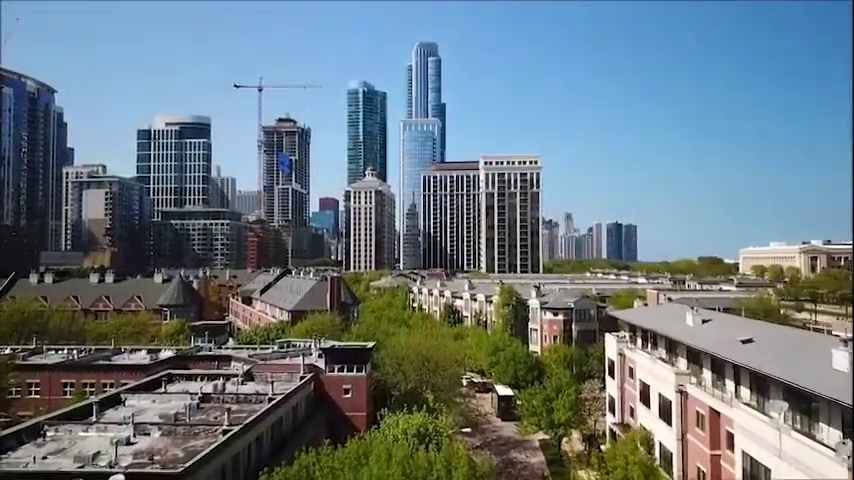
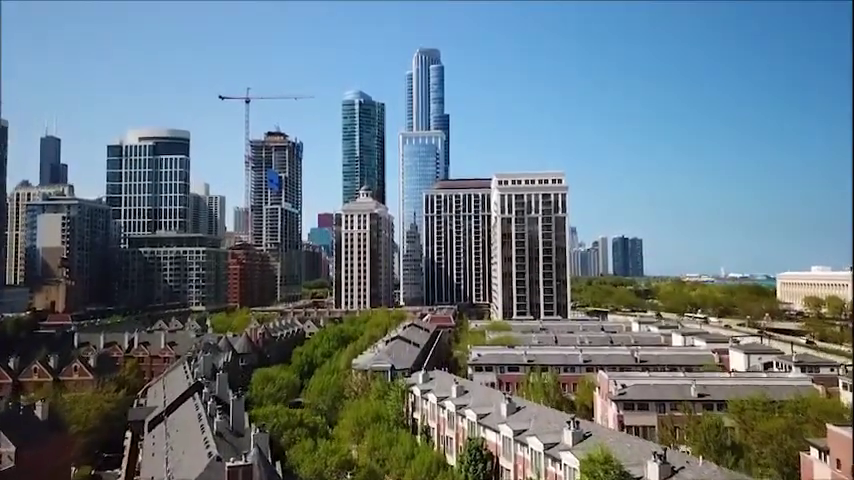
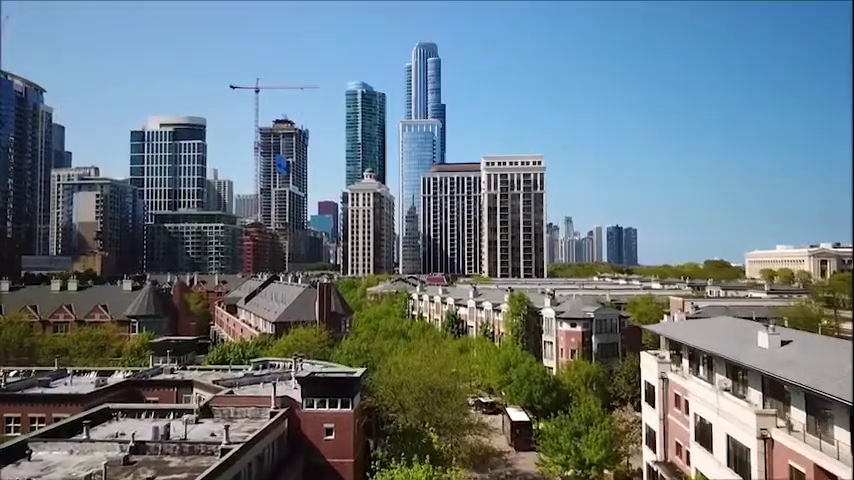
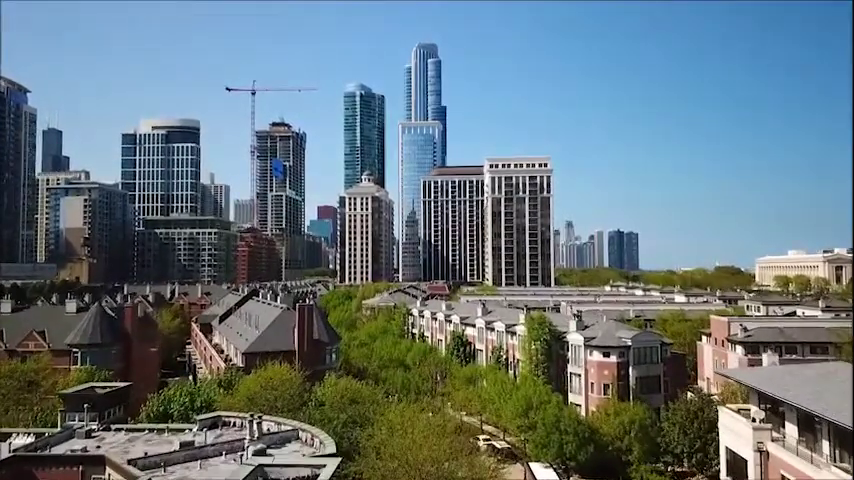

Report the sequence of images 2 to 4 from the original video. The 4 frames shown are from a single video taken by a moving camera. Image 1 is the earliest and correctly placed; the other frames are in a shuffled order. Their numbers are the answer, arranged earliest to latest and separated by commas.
3, 4, 2
